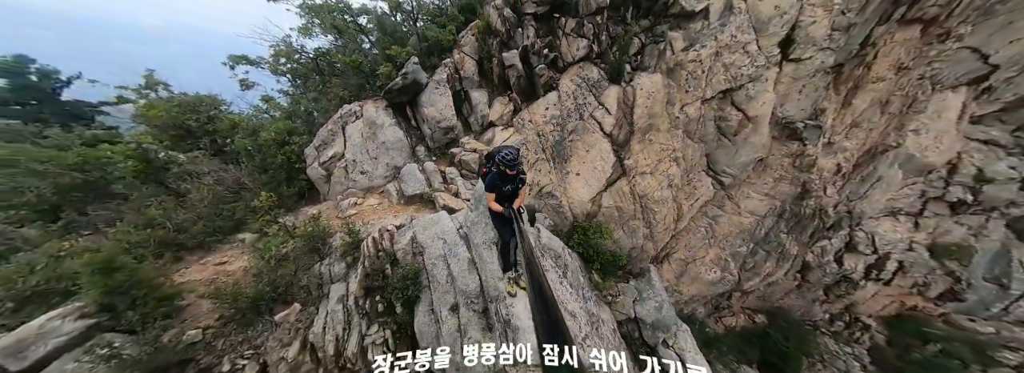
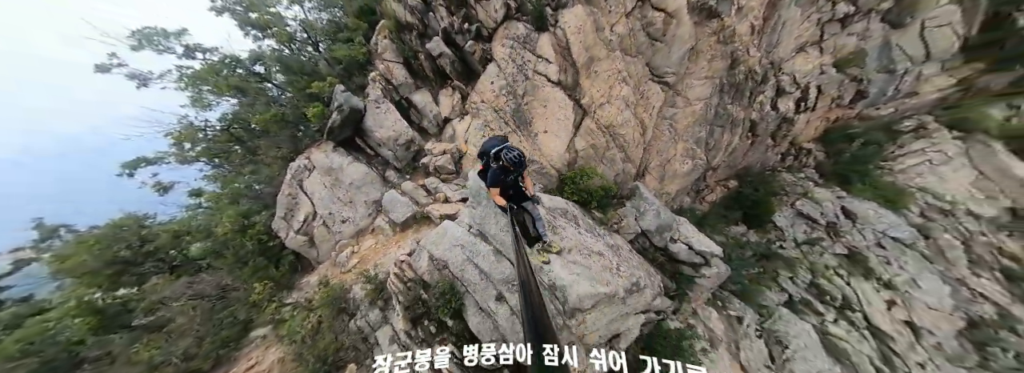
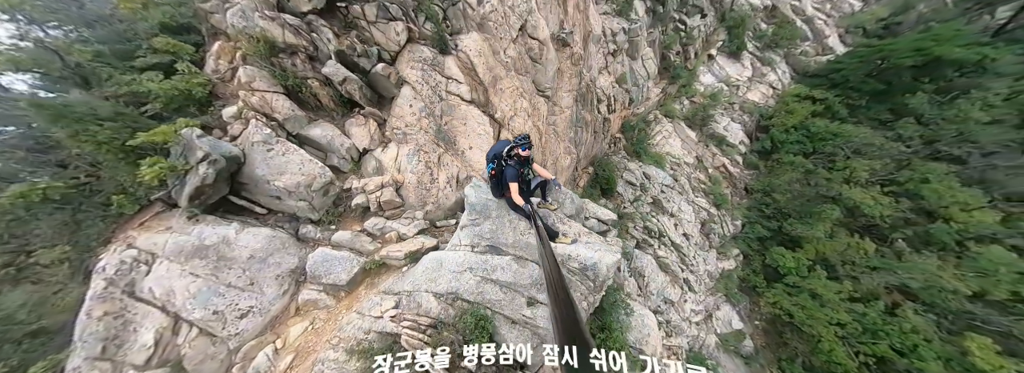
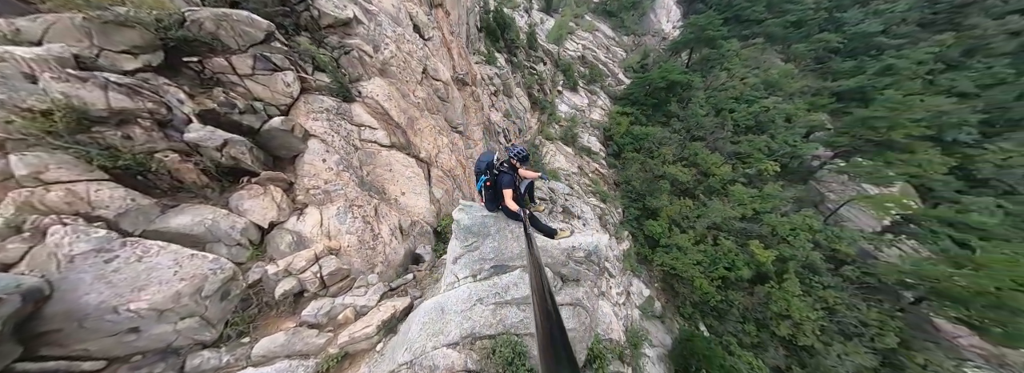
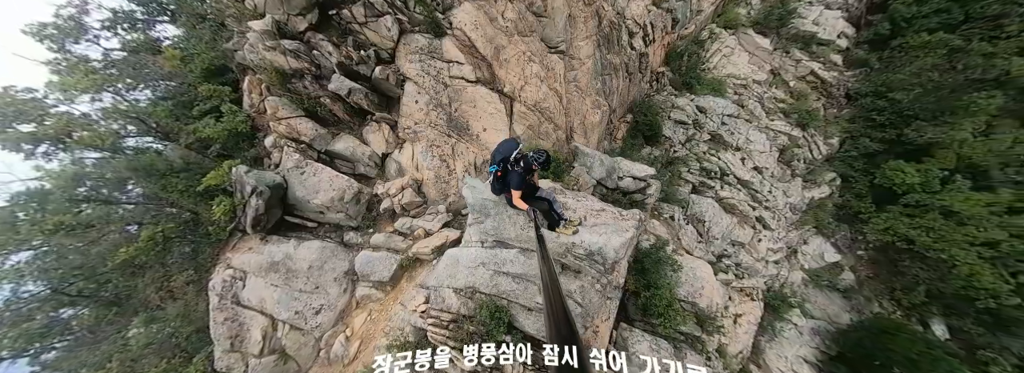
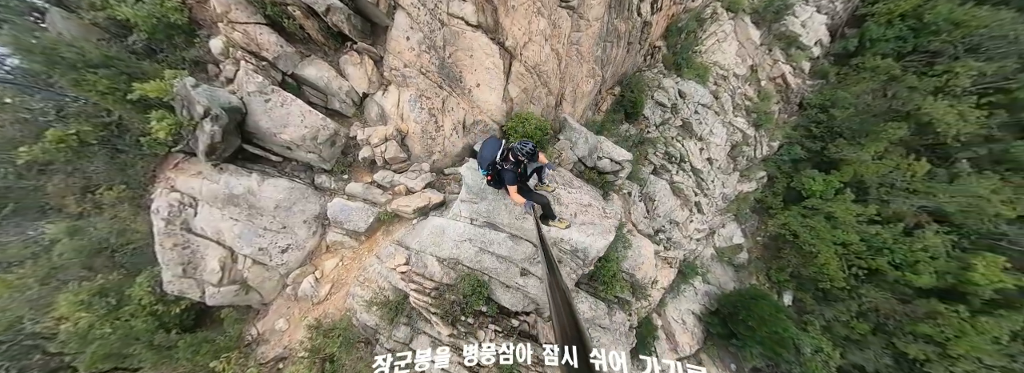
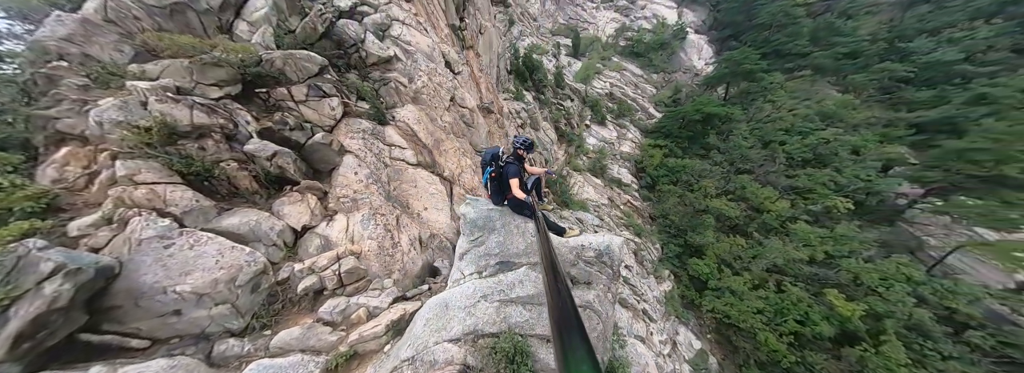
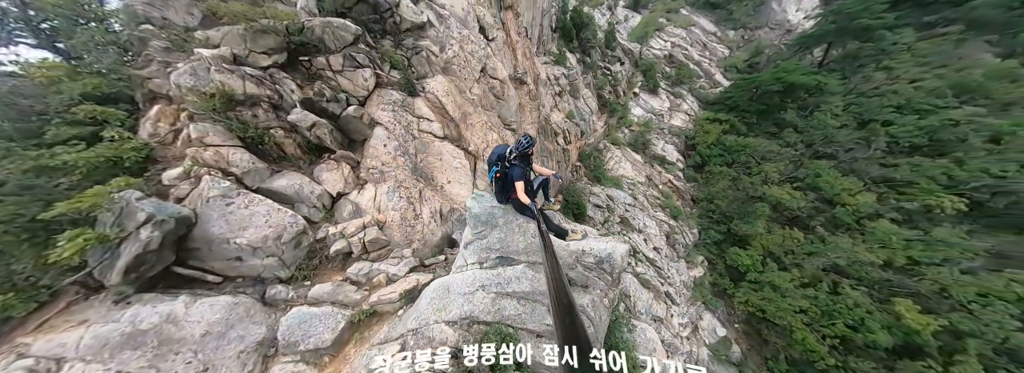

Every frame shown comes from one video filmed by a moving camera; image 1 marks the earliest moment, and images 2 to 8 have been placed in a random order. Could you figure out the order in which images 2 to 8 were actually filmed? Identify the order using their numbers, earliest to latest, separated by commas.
2, 5, 6, 3, 8, 7, 4
